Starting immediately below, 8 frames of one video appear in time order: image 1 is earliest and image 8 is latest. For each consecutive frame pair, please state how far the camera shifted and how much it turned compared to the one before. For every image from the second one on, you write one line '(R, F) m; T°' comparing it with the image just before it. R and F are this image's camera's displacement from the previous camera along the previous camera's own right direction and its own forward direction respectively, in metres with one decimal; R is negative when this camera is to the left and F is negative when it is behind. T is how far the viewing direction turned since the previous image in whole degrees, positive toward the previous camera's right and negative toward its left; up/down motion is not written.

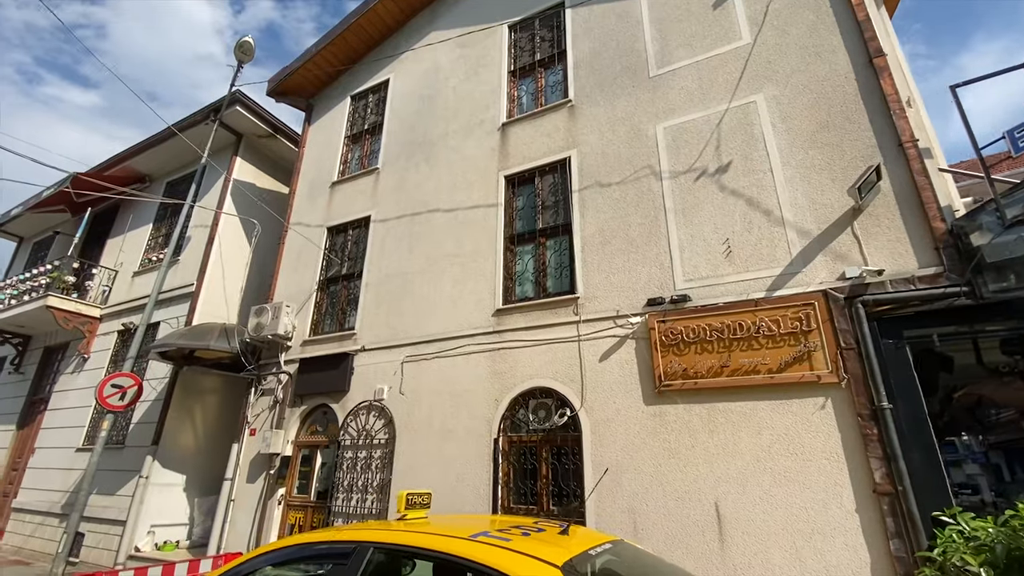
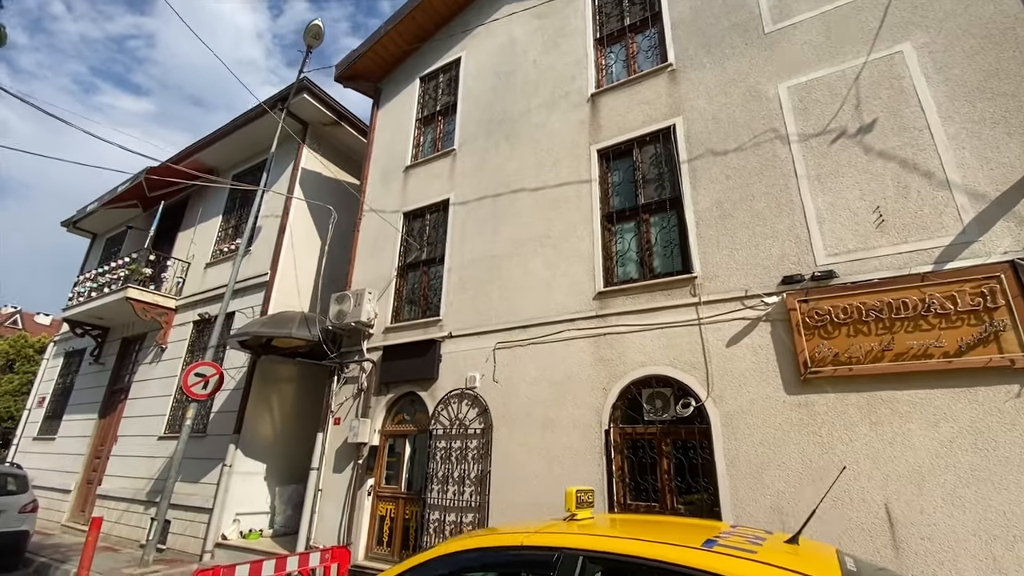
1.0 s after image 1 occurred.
(-0.9, +0.4) m; -4°
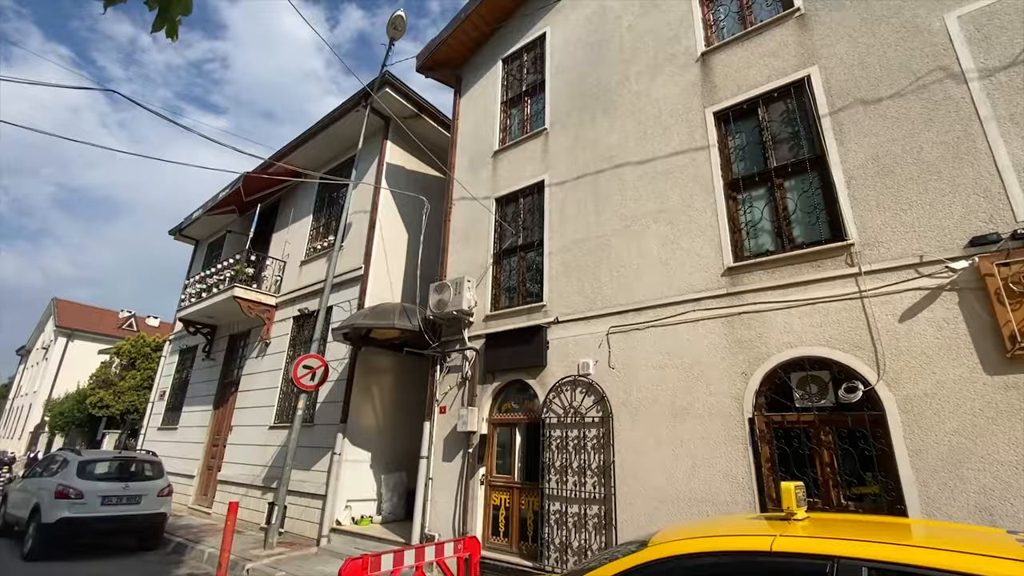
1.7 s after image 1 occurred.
(-0.7, +0.3) m; -7°
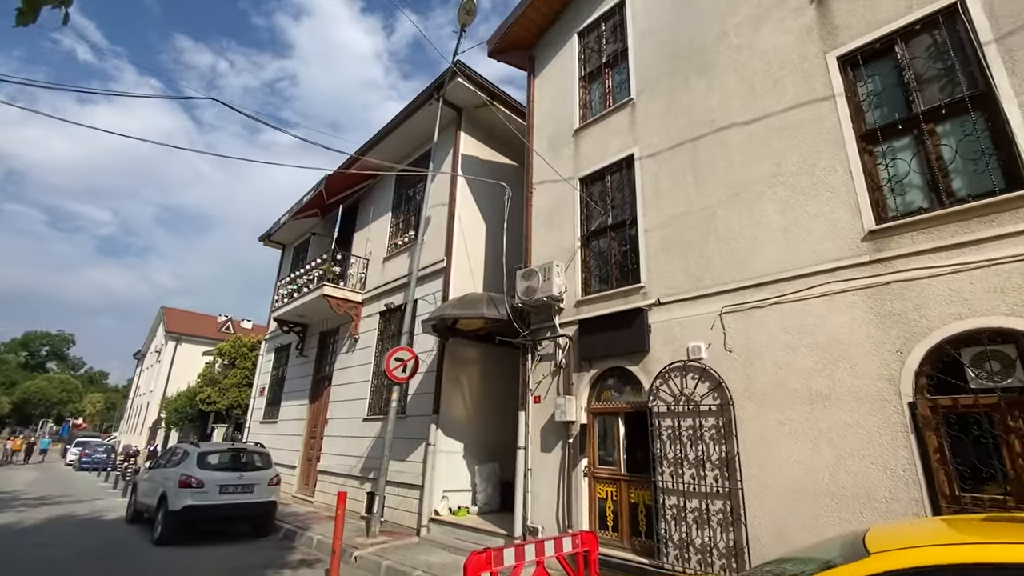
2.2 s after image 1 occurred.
(-0.5, +0.3) m; -7°
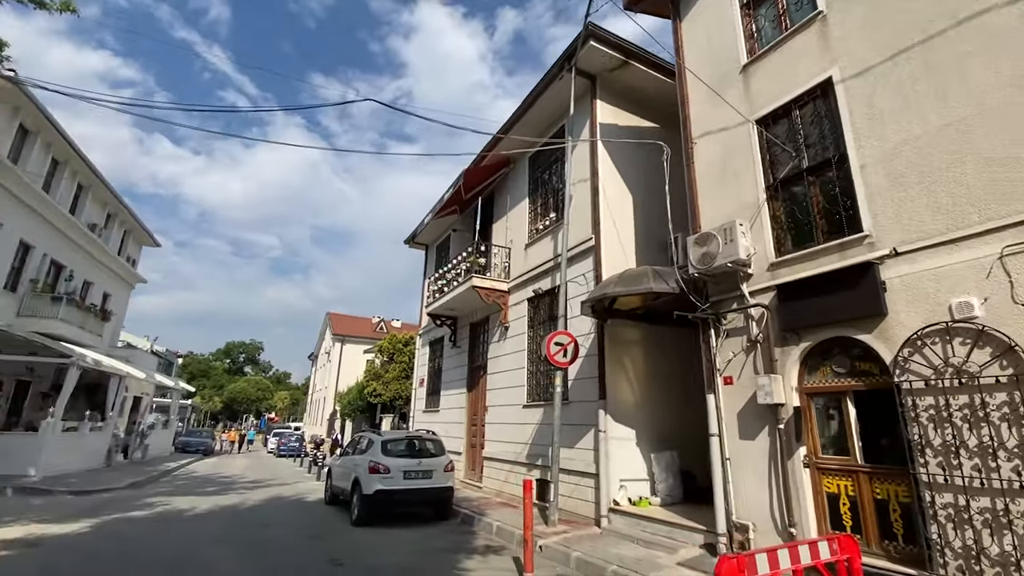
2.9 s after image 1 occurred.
(-0.8, +0.4) m; -14°
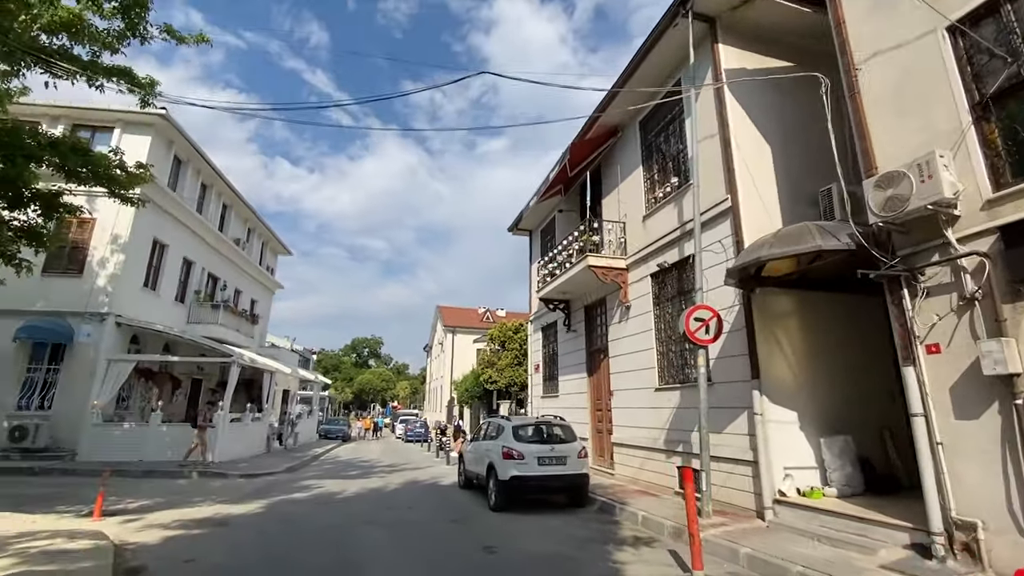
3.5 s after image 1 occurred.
(-0.5, +0.4) m; -11°
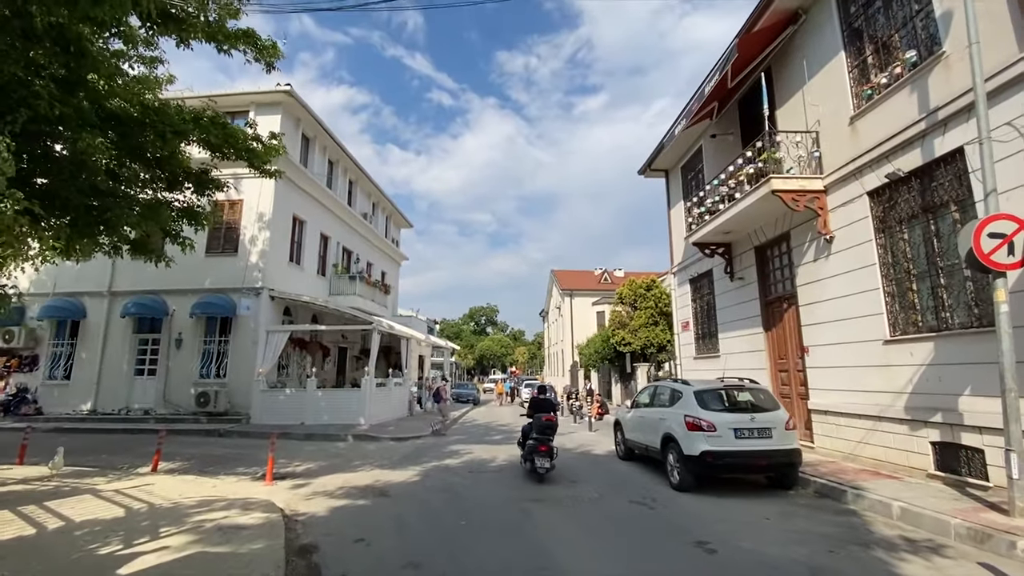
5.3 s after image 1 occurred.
(-1.0, +1.4) m; -13°
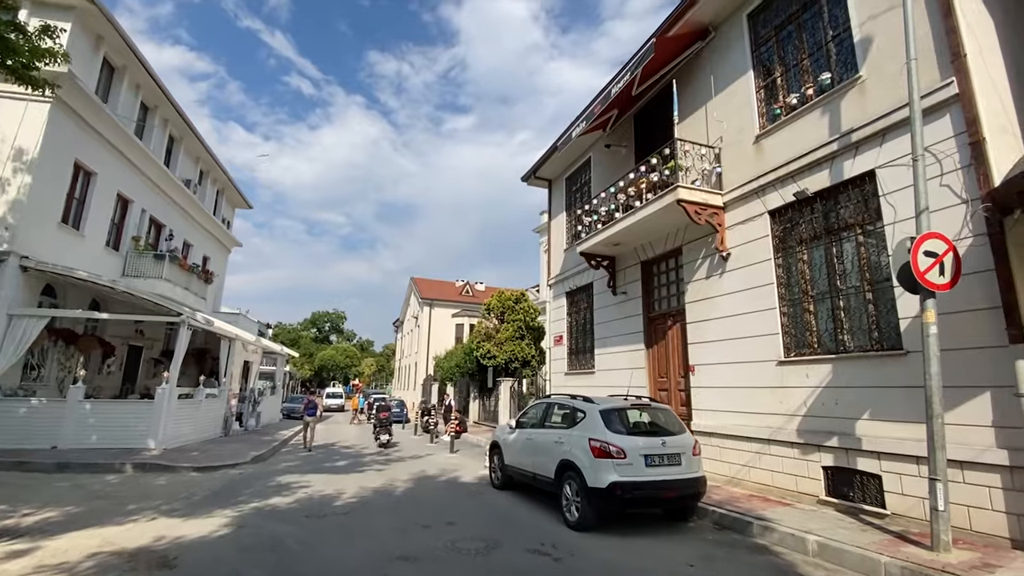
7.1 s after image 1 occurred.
(-0.4, +1.8) m; +17°
